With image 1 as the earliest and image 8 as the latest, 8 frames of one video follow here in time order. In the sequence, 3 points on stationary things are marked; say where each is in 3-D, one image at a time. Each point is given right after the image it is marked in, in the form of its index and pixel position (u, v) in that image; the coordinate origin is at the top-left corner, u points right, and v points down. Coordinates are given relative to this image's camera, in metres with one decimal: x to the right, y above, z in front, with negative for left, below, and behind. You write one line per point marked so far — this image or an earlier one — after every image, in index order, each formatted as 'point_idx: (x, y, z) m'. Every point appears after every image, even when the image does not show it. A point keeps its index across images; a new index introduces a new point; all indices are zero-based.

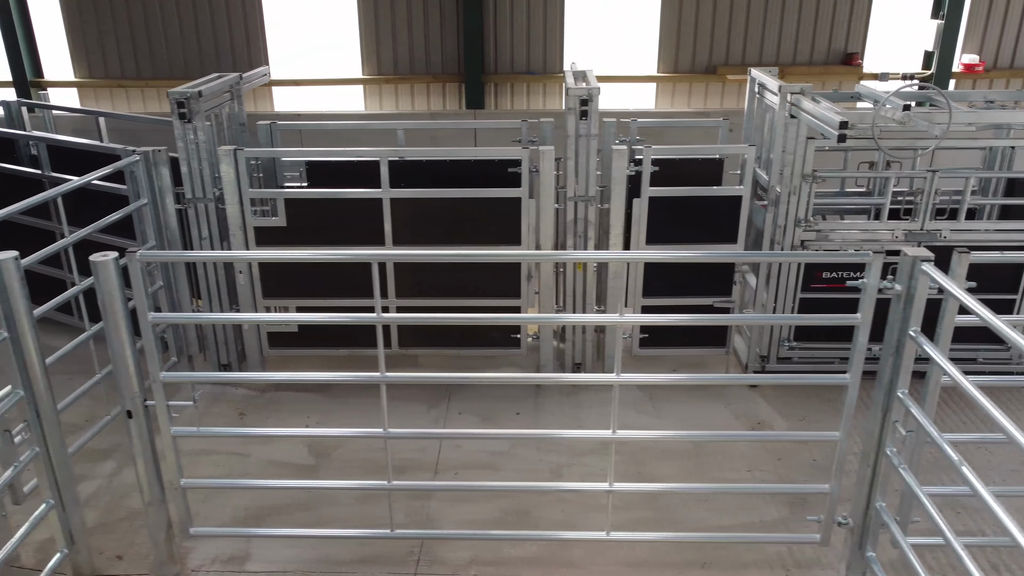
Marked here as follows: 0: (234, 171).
0: (-0.9, +0.4, +3.4) m
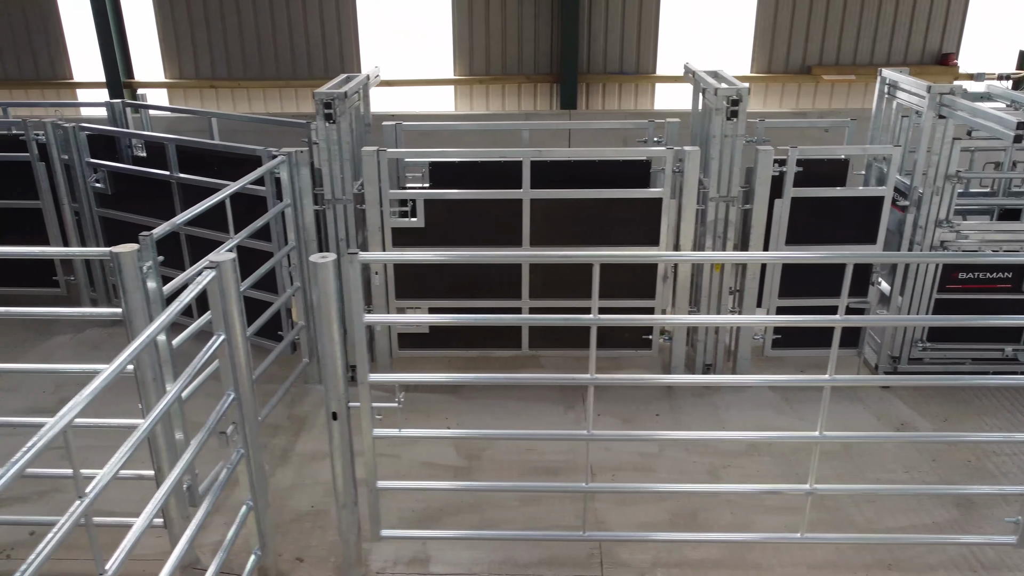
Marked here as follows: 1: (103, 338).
0: (-0.4, +0.4, +3.4) m
1: (-1.6, -0.2, +4.3) m
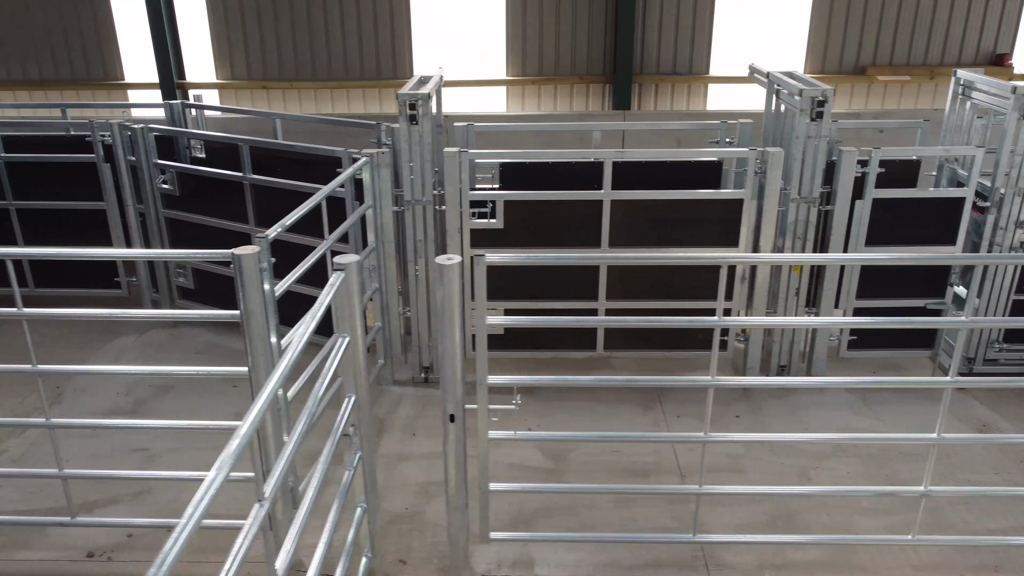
0: (-0.2, +0.4, +3.4) m
1: (-1.3, -0.2, +4.2) m
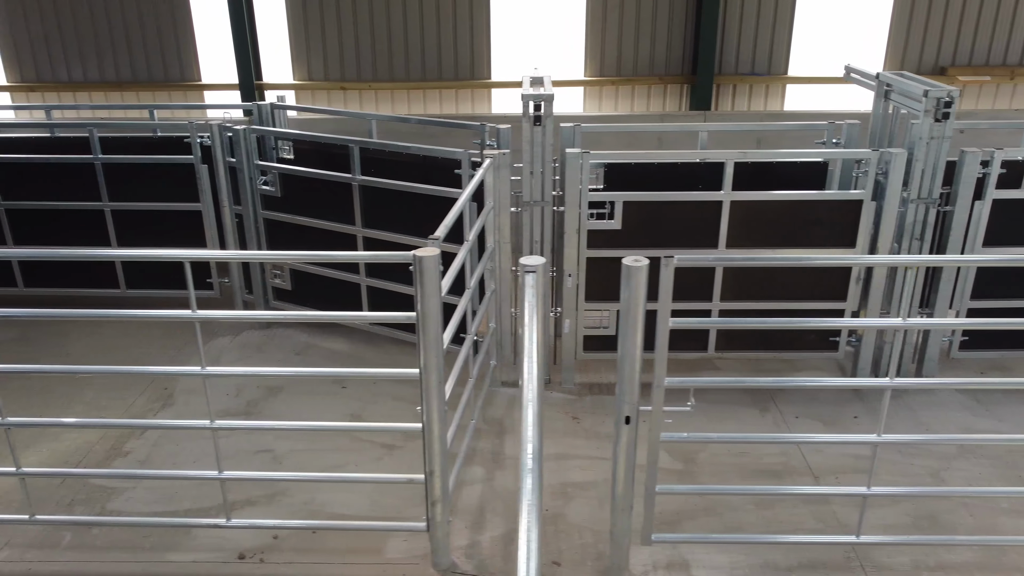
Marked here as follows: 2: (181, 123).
0: (+0.2, +0.4, +3.4) m
1: (-1.0, -0.2, +4.2) m
2: (-1.3, +0.6, +4.1) m
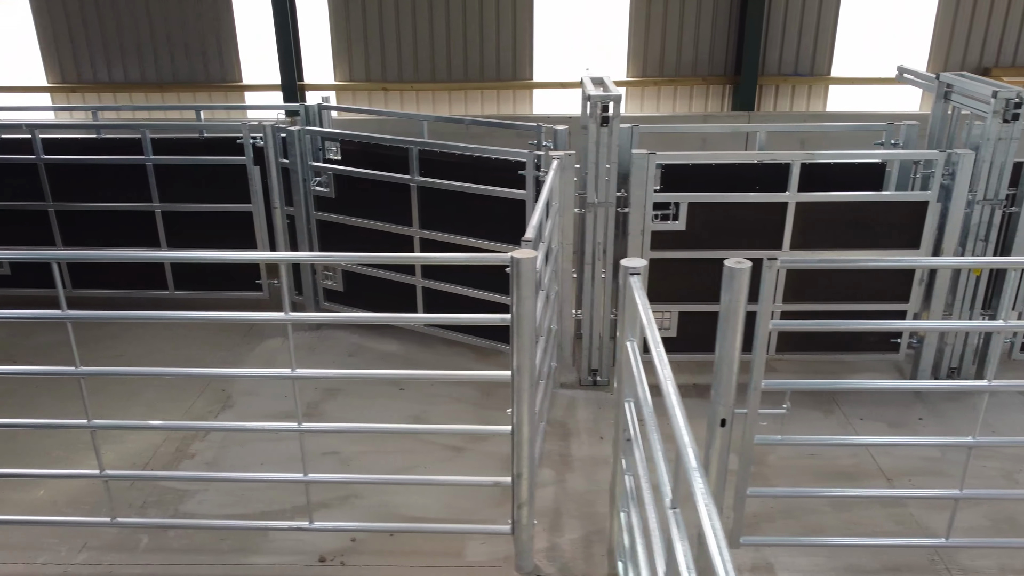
0: (+0.4, +0.3, +3.3) m
1: (-0.8, -0.2, +4.2) m
2: (-1.1, +0.6, +4.1) m
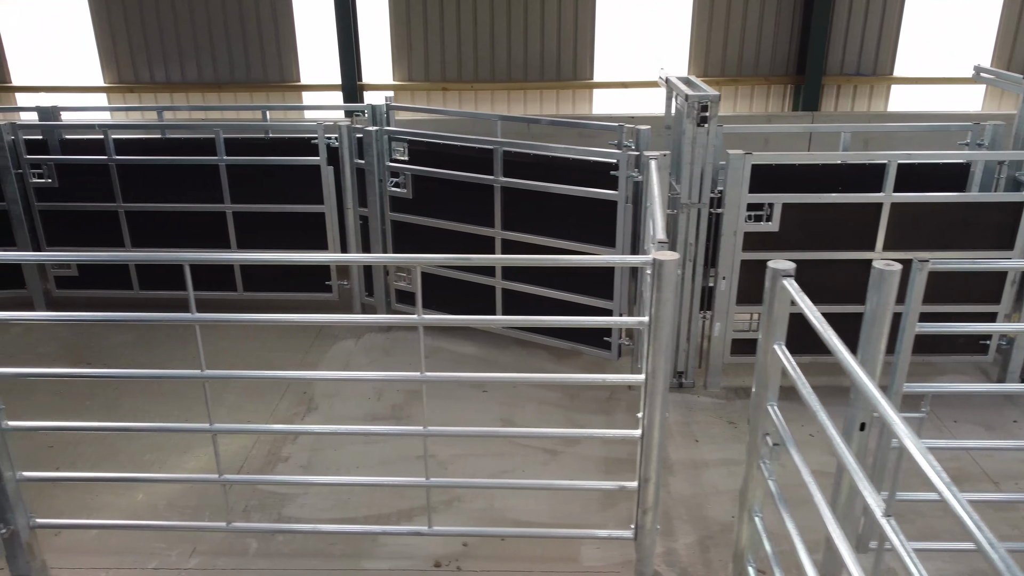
0: (+0.7, +0.3, +3.3) m
1: (-0.5, -0.2, +4.2) m
2: (-0.8, +0.6, +4.1) m
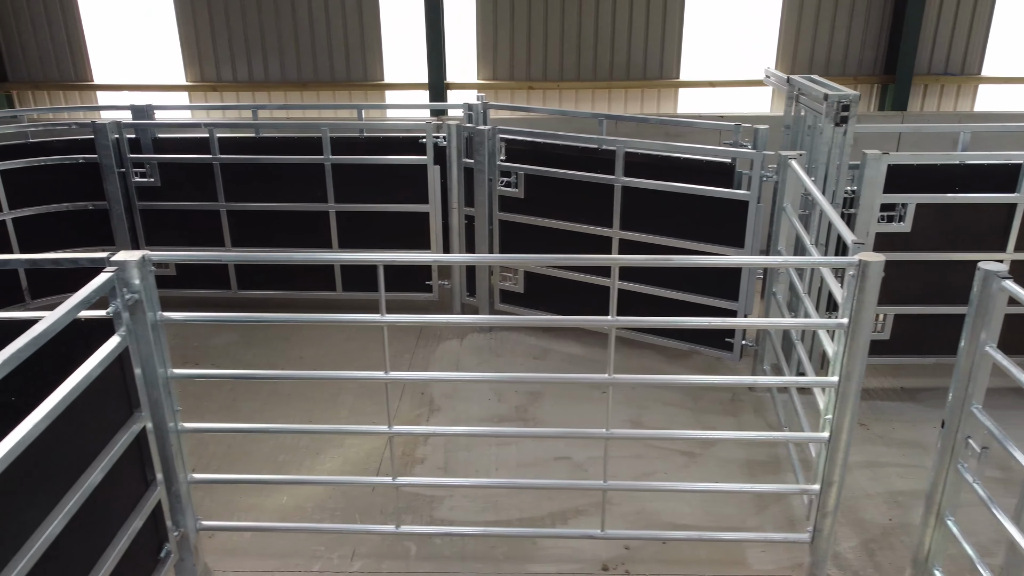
0: (+1.1, +0.3, +3.3) m
1: (-0.1, -0.2, +4.2) m
2: (-0.4, +0.6, +4.1) m
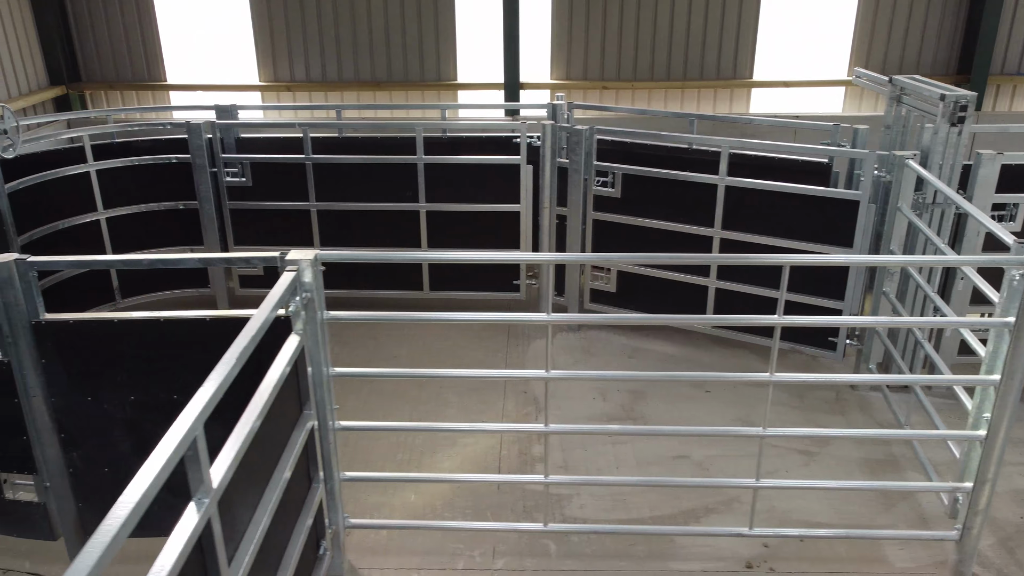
0: (+1.4, +0.3, +3.3) m
1: (+0.3, -0.2, +4.2) m
2: (0.0, +0.6, +4.1) m
